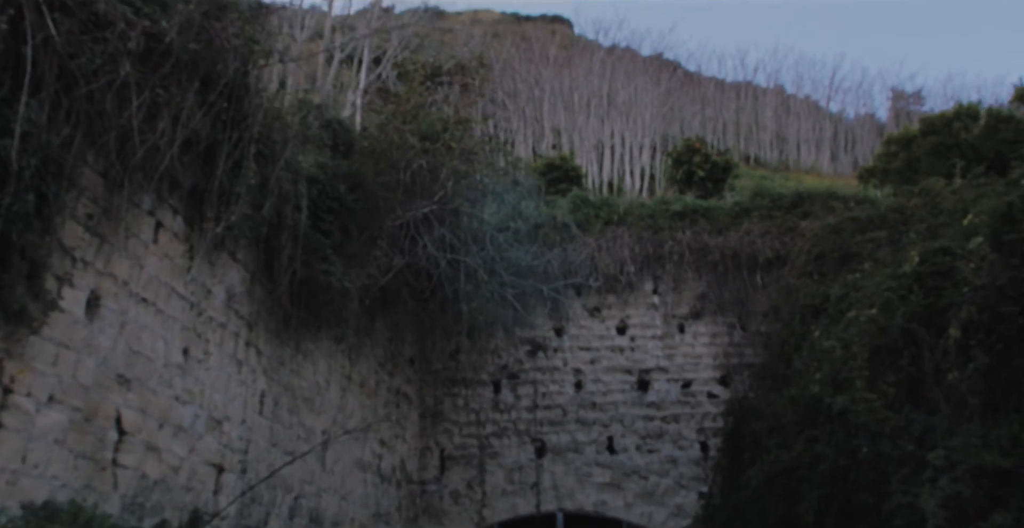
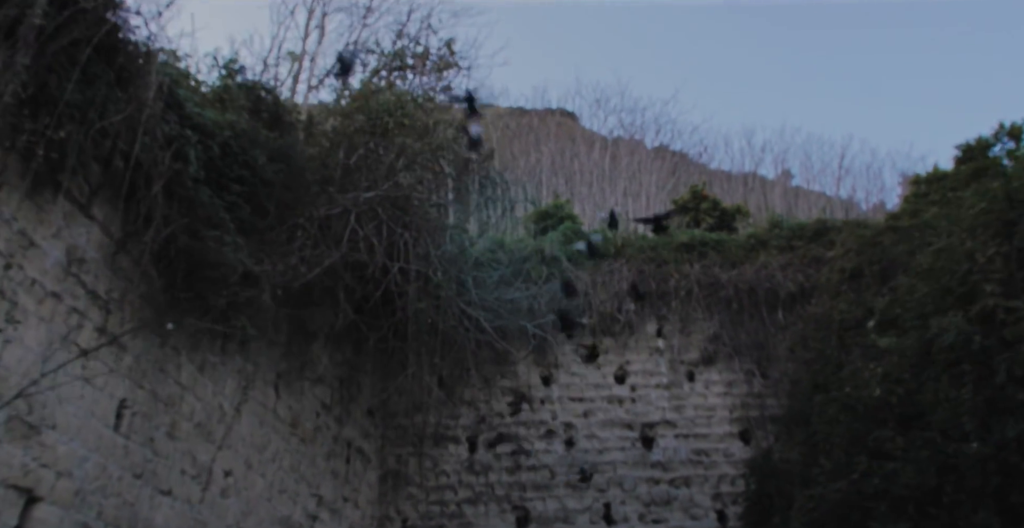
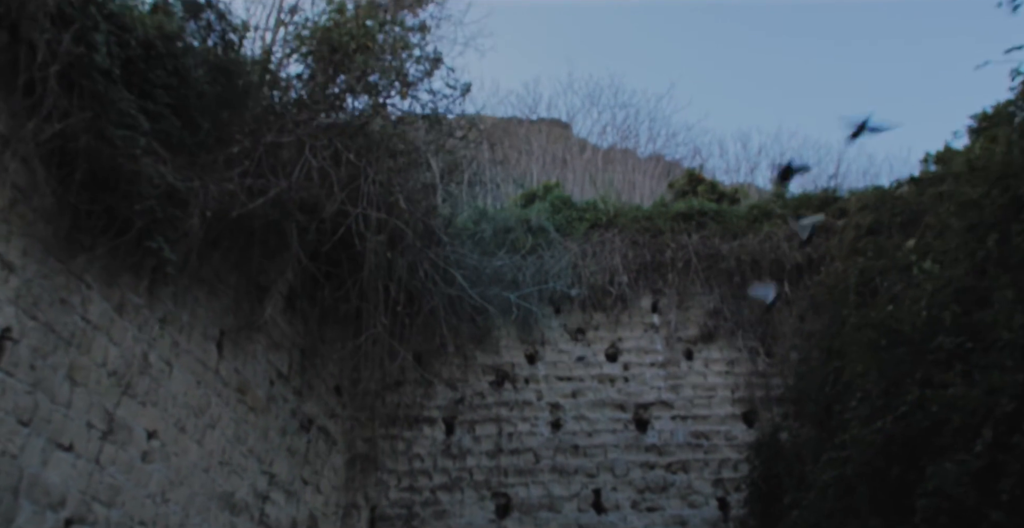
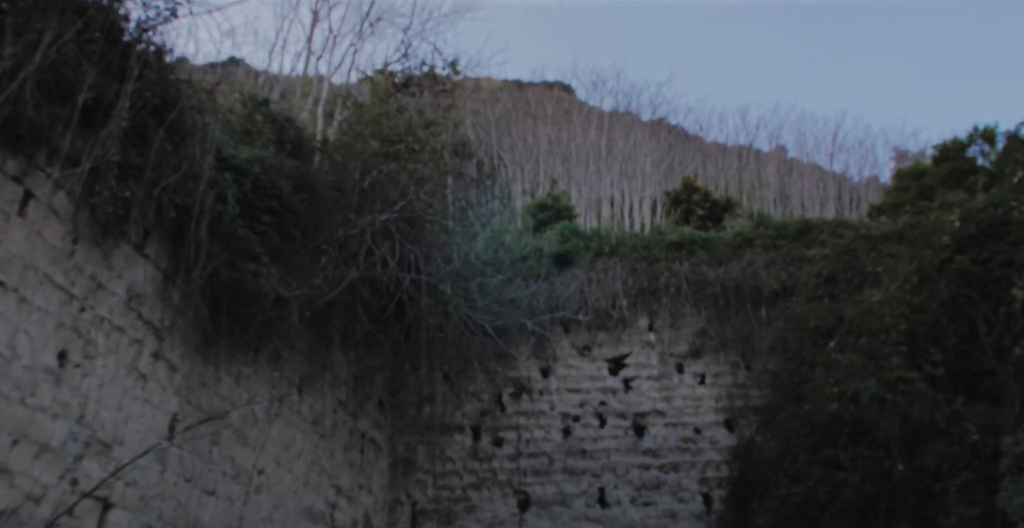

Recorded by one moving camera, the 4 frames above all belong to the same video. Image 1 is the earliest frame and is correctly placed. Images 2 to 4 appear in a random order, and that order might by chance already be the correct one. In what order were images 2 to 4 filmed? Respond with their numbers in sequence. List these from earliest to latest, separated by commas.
4, 2, 3
